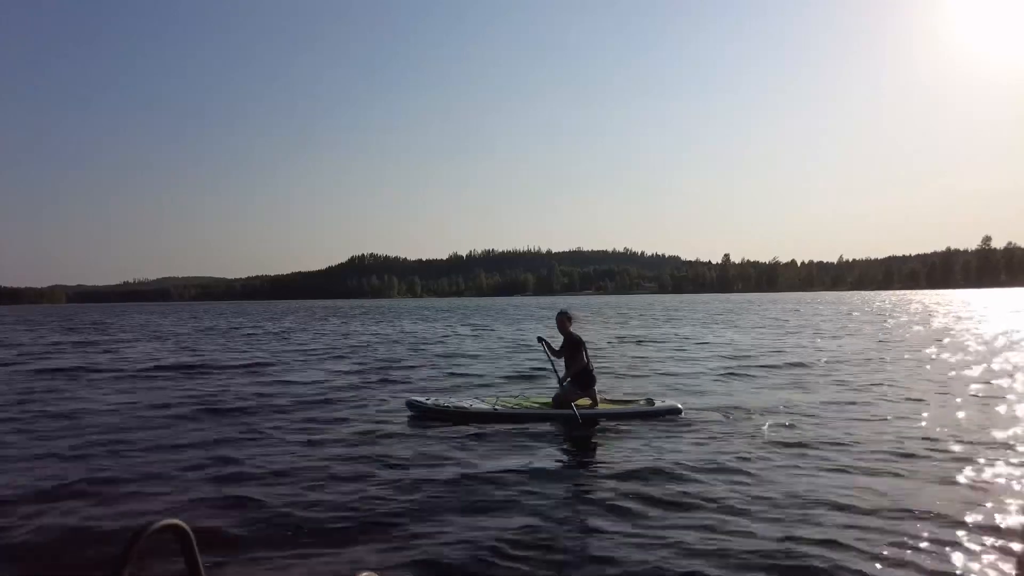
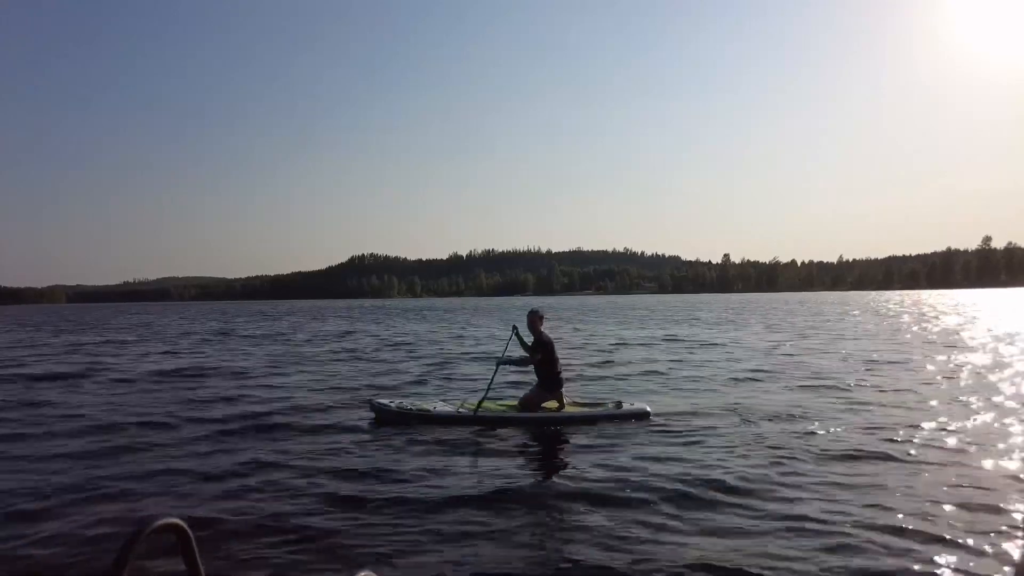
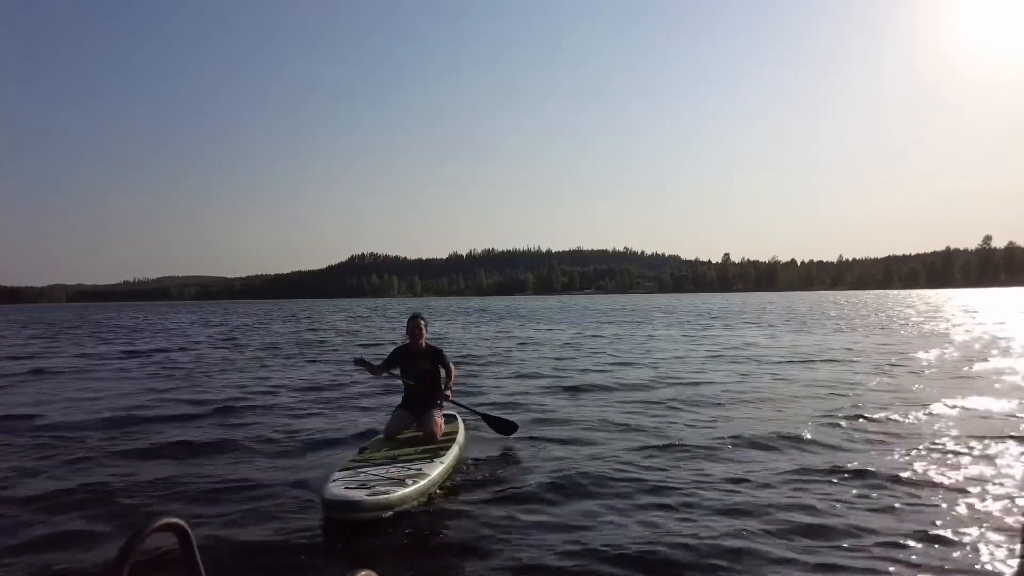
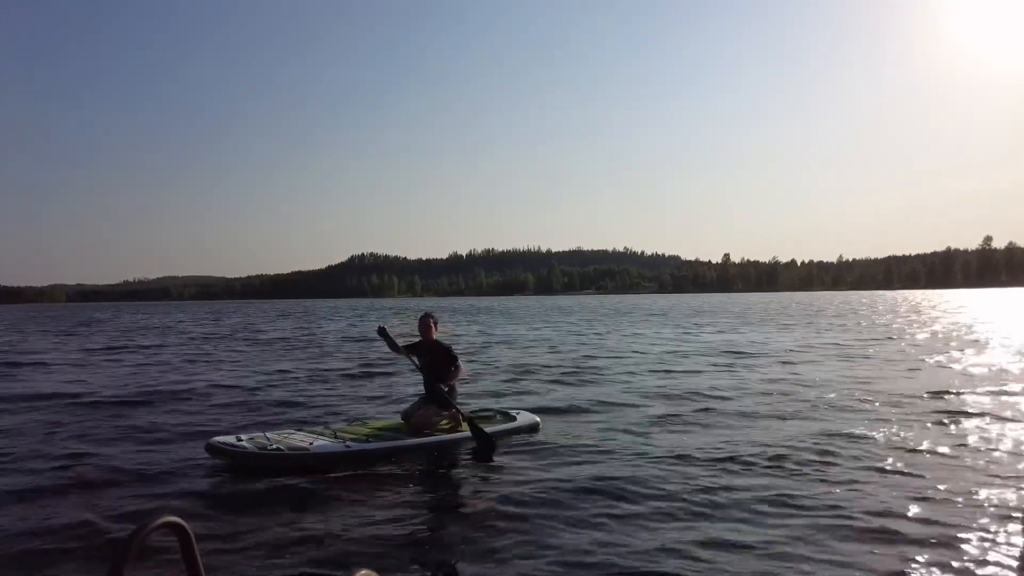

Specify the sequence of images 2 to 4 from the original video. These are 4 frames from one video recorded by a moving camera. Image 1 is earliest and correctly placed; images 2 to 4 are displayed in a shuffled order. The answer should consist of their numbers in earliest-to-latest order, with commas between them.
2, 4, 3
